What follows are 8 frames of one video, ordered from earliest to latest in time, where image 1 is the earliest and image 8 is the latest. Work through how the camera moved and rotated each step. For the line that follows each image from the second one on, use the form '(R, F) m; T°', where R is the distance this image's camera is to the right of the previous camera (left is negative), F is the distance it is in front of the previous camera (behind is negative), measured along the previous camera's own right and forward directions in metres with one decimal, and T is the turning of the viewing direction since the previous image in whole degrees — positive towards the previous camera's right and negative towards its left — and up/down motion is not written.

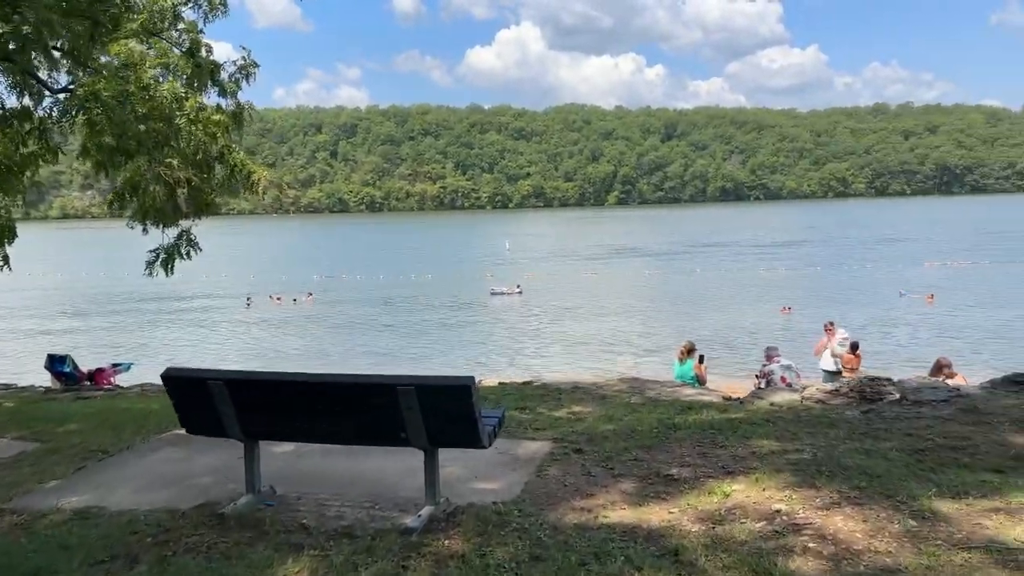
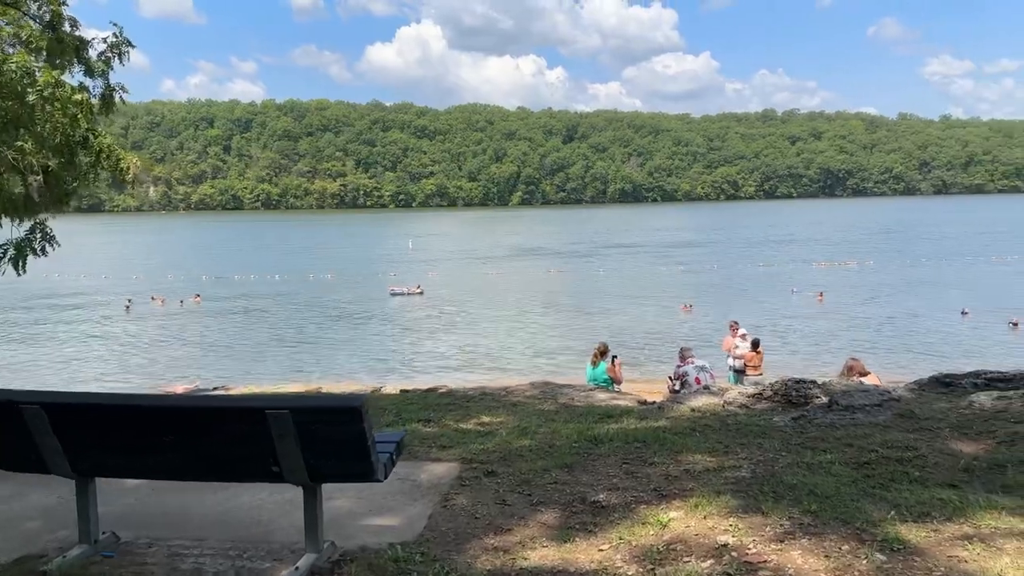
(0.0, +0.7) m; +7°
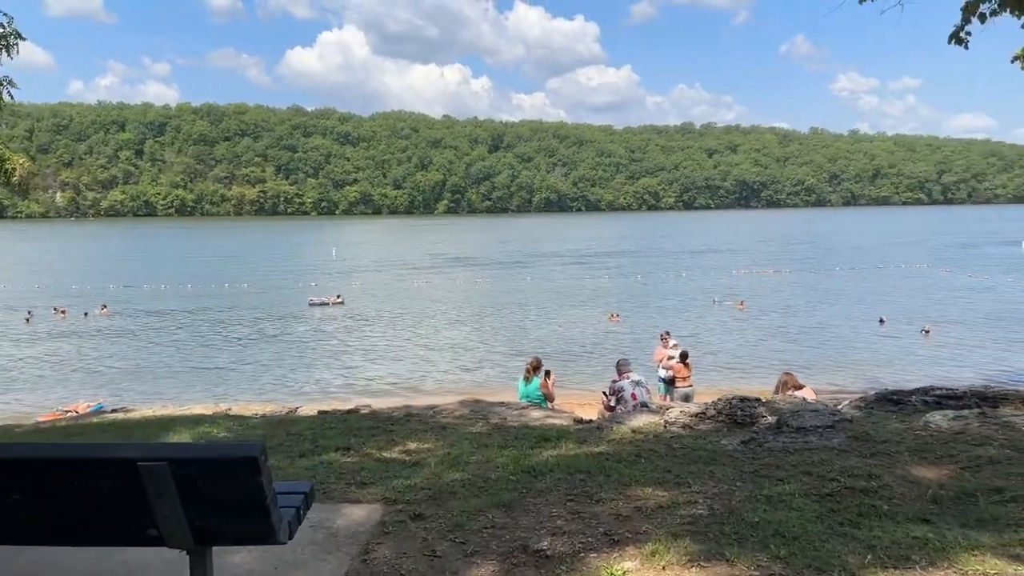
(0.0, +0.5) m; +5°
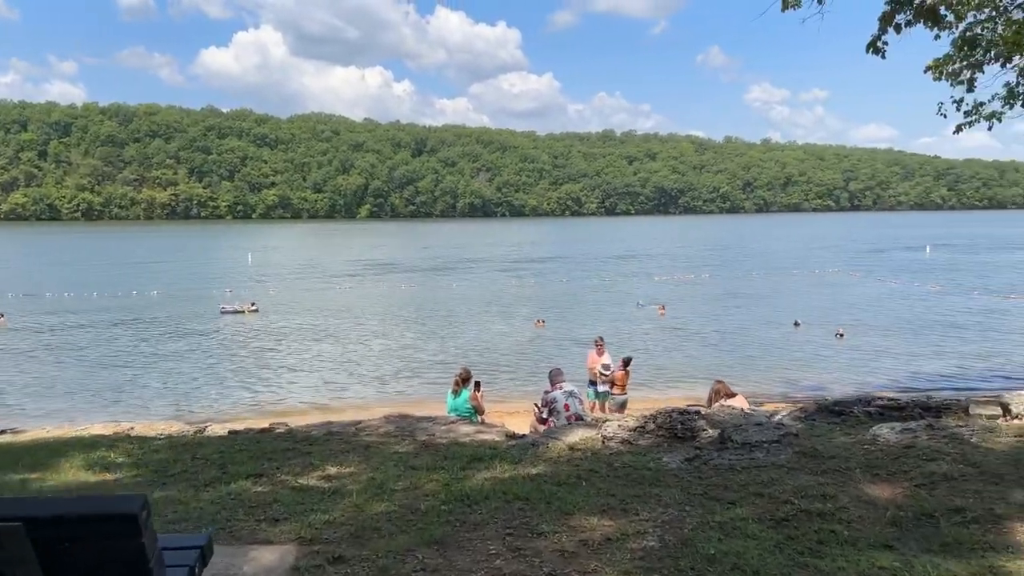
(0.0, +0.4) m; +6°
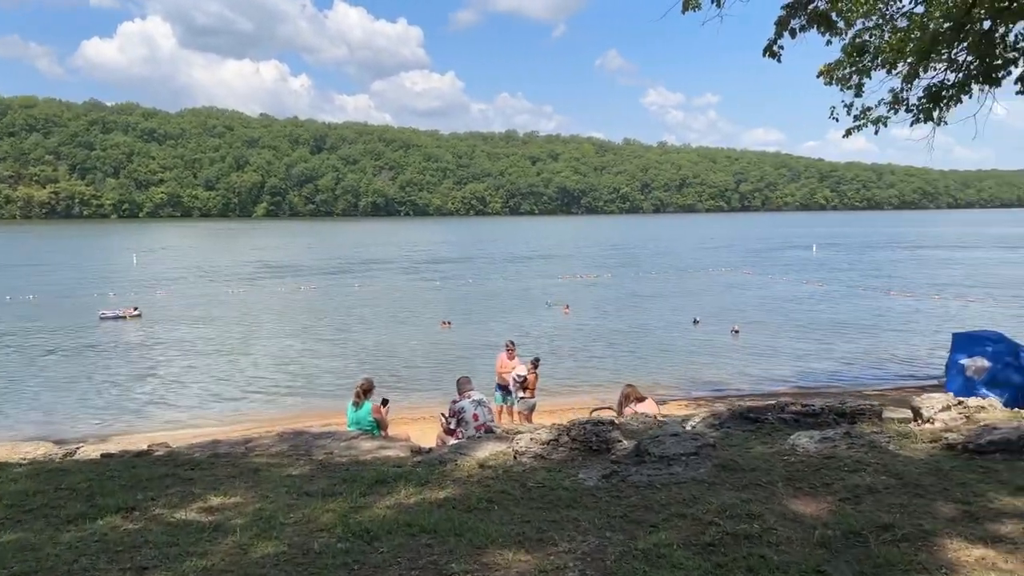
(0.0, +0.4) m; +7°
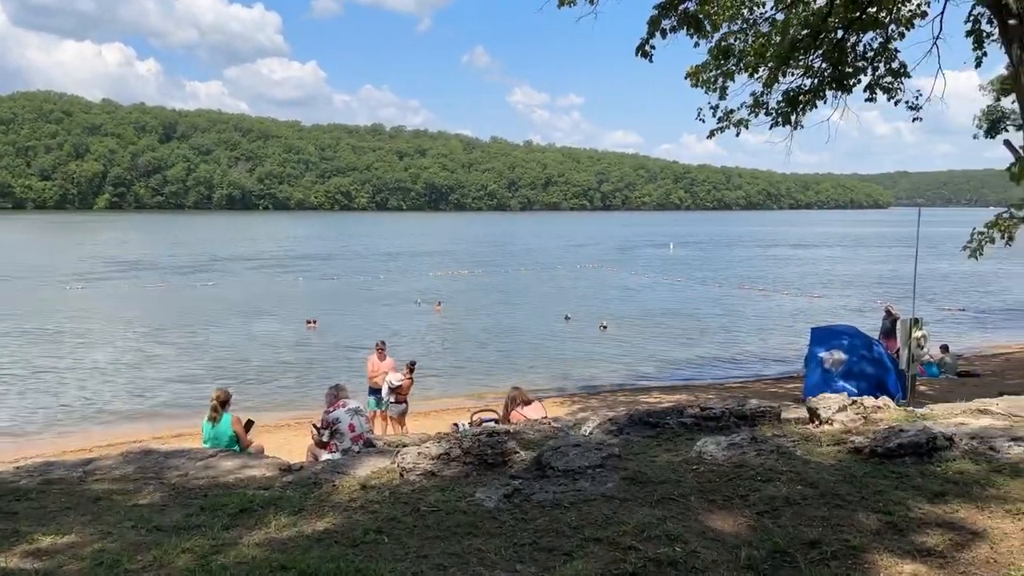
(-0.1, +0.5) m; +10°
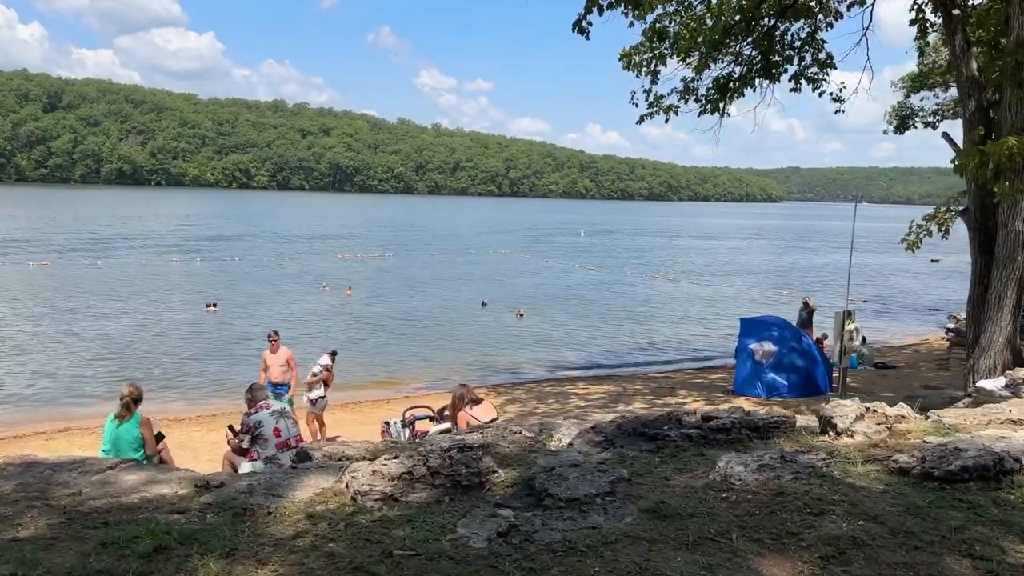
(-0.4, +0.8) m; +7°
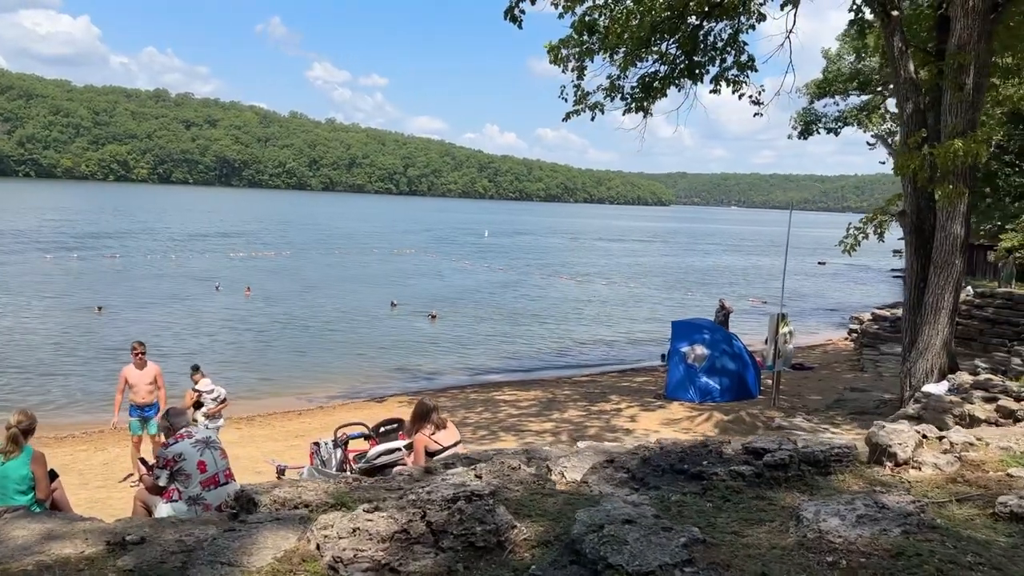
(-0.5, +0.9) m; +7°
